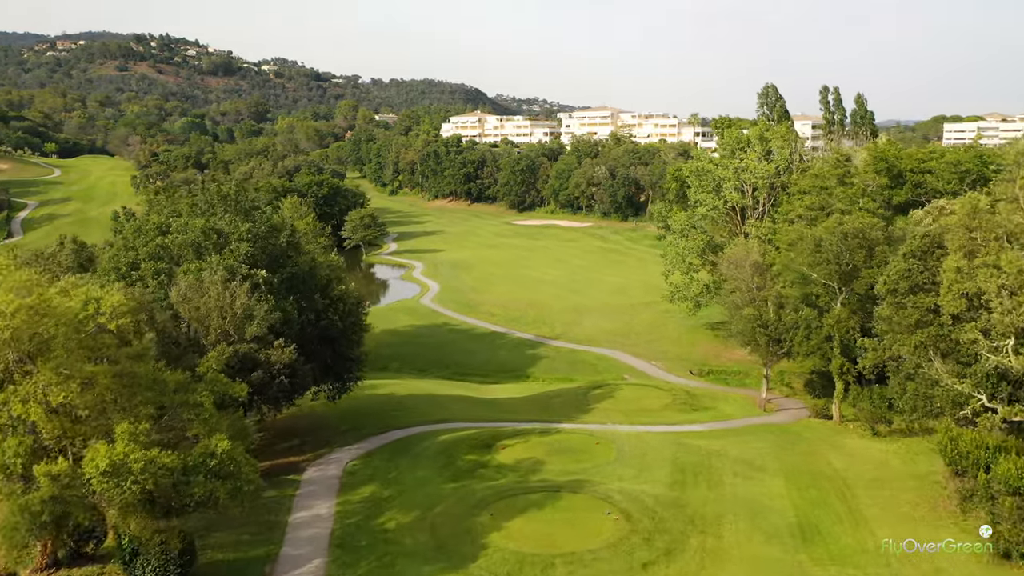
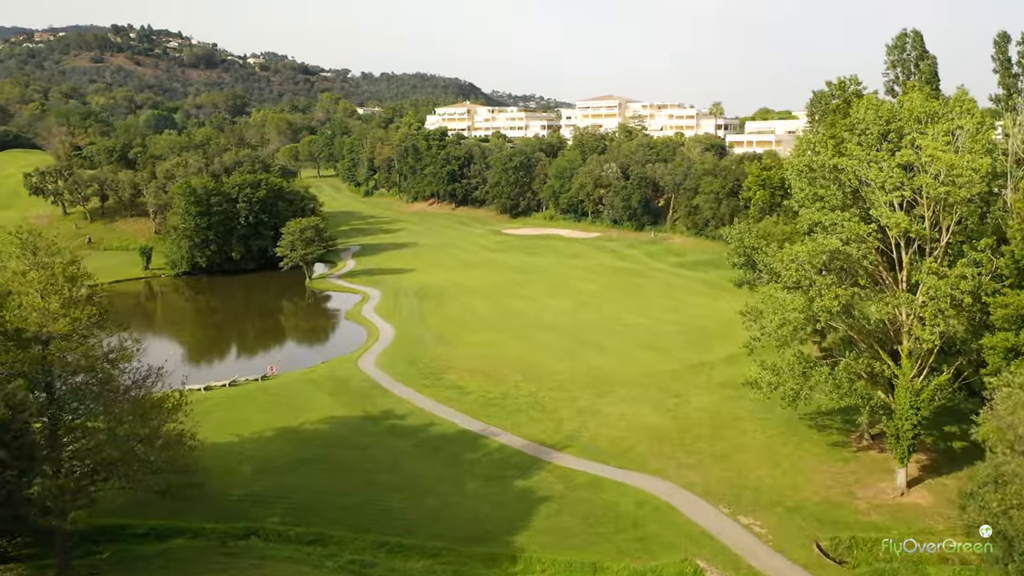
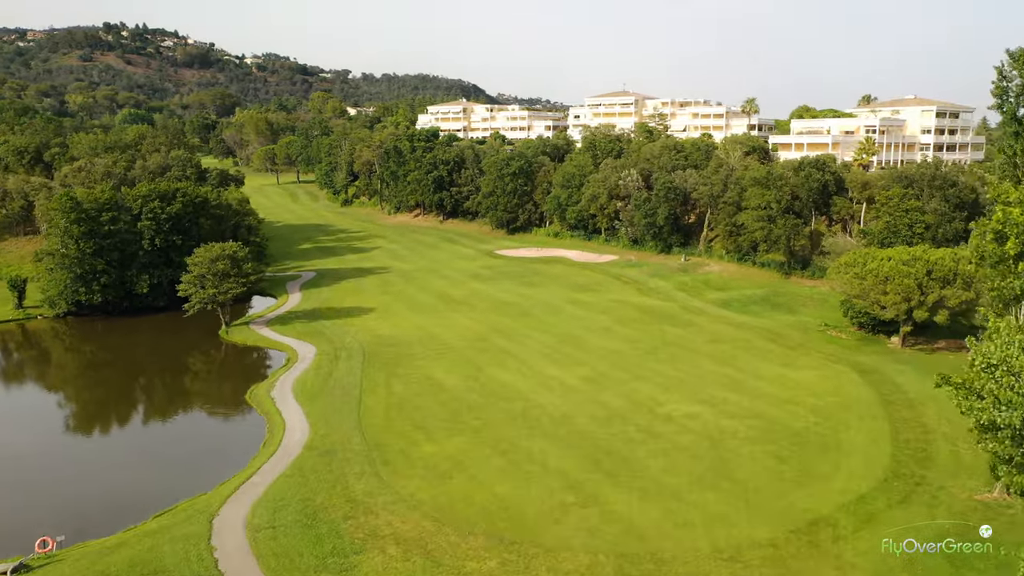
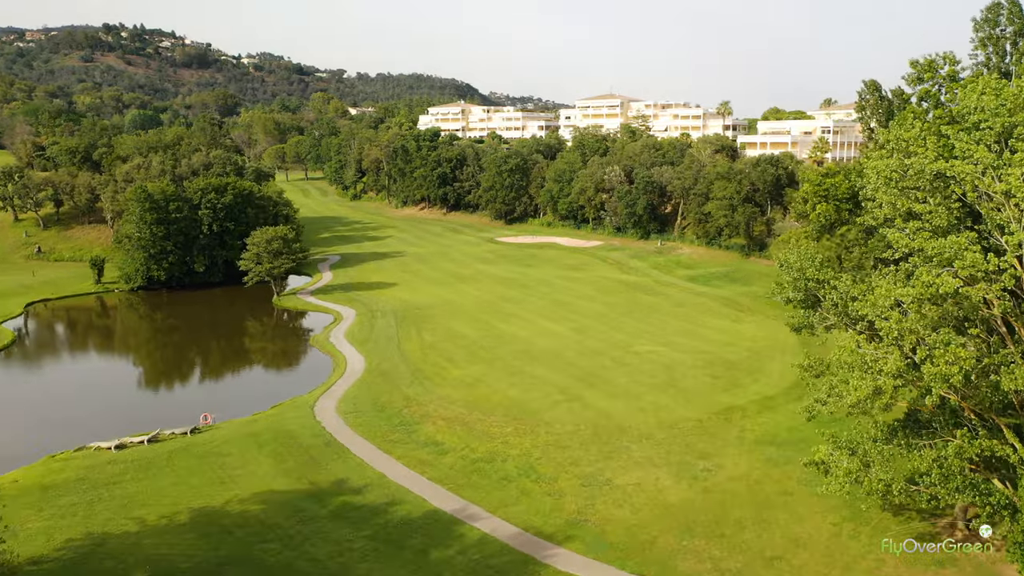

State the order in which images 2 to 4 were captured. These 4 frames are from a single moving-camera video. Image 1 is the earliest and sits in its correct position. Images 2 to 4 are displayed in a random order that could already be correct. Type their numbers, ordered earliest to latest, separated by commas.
2, 4, 3
